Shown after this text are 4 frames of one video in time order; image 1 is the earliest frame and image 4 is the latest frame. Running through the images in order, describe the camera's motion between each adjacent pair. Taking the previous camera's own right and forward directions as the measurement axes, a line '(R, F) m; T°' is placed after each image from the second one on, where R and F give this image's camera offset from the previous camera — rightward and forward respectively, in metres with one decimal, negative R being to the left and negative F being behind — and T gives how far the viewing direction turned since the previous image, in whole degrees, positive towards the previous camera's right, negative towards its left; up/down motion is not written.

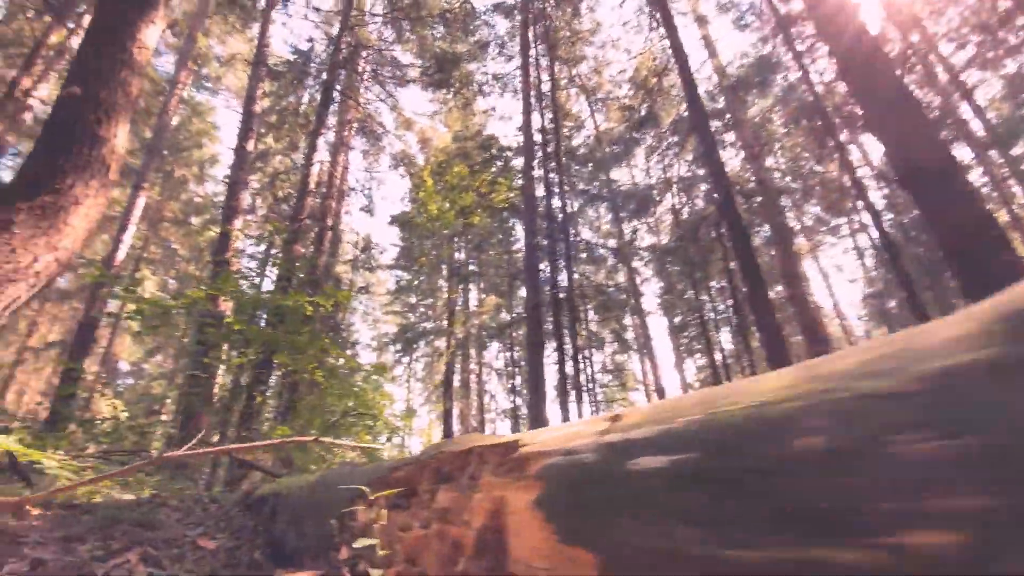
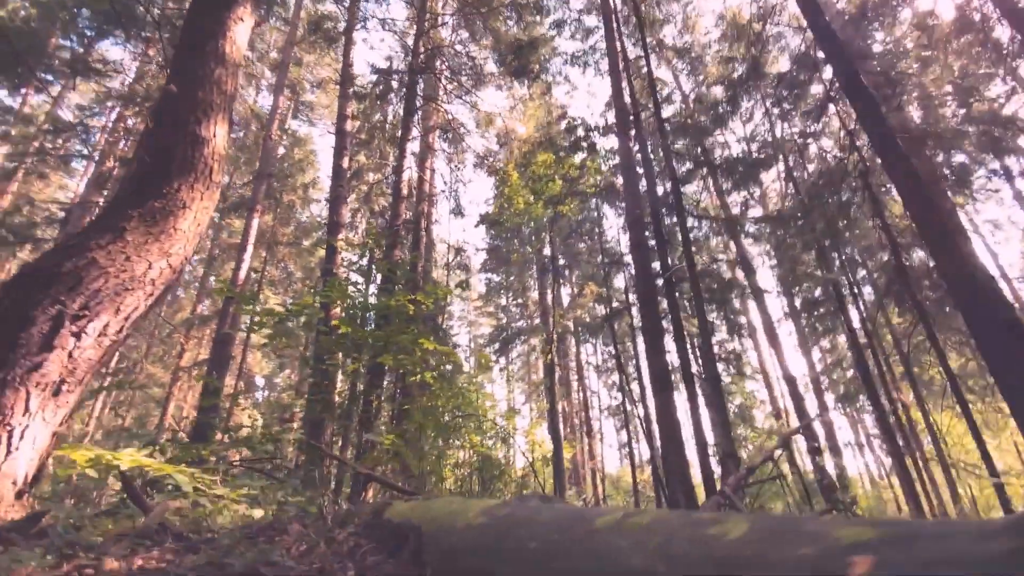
(-0.2, +0.4) m; -11°
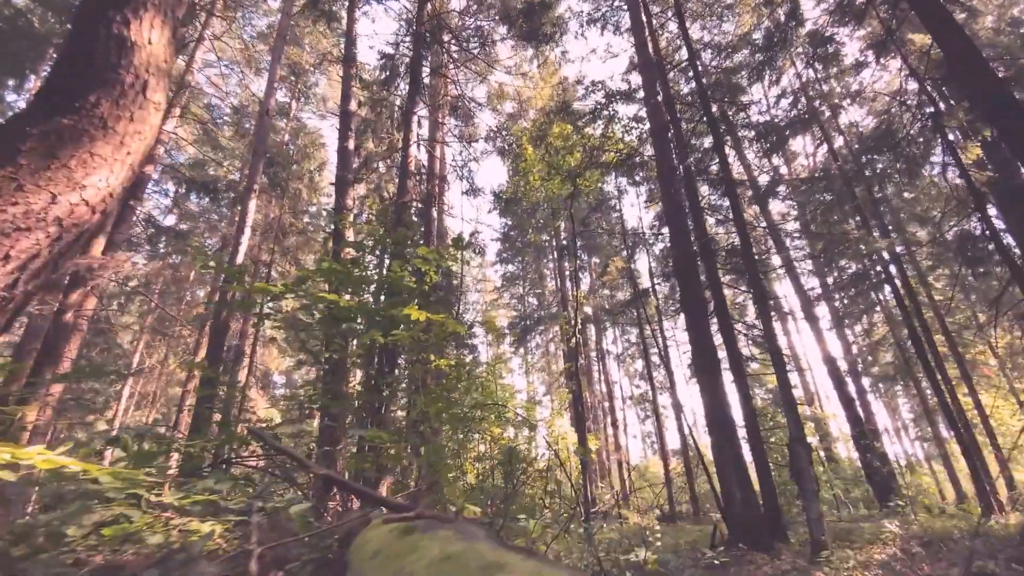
(-0.1, +0.6) m; -2°
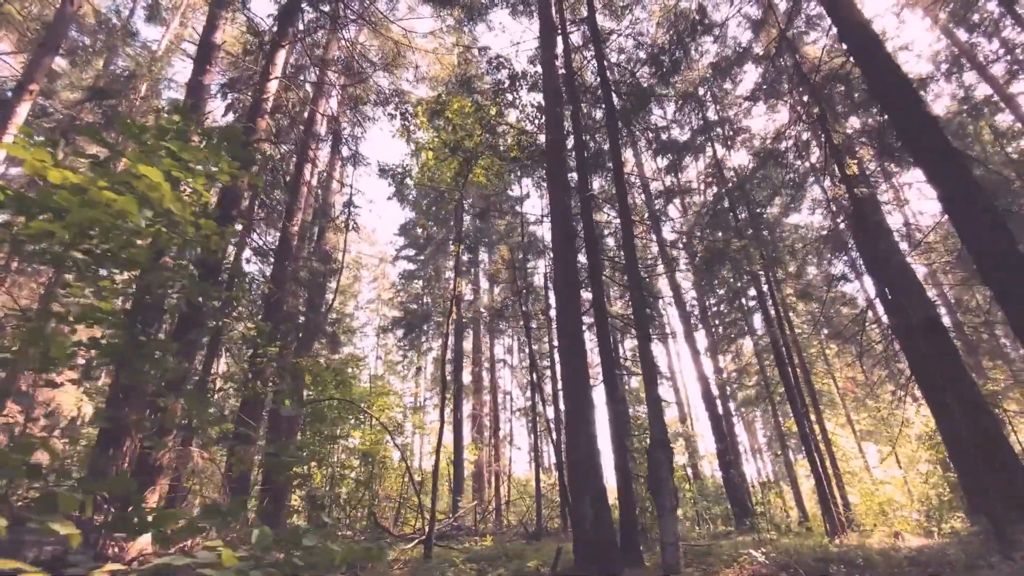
(+0.6, +0.8) m; +11°
